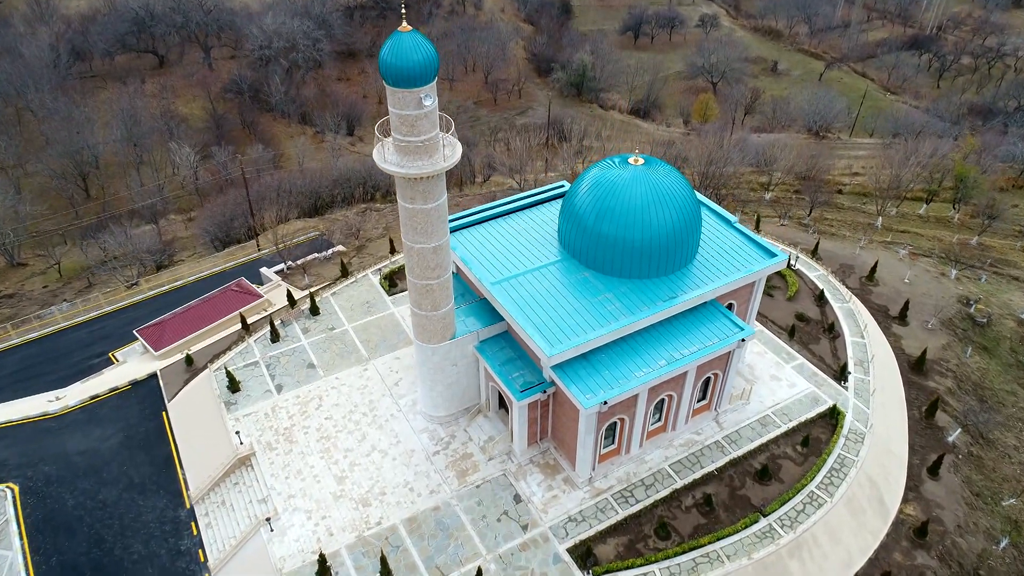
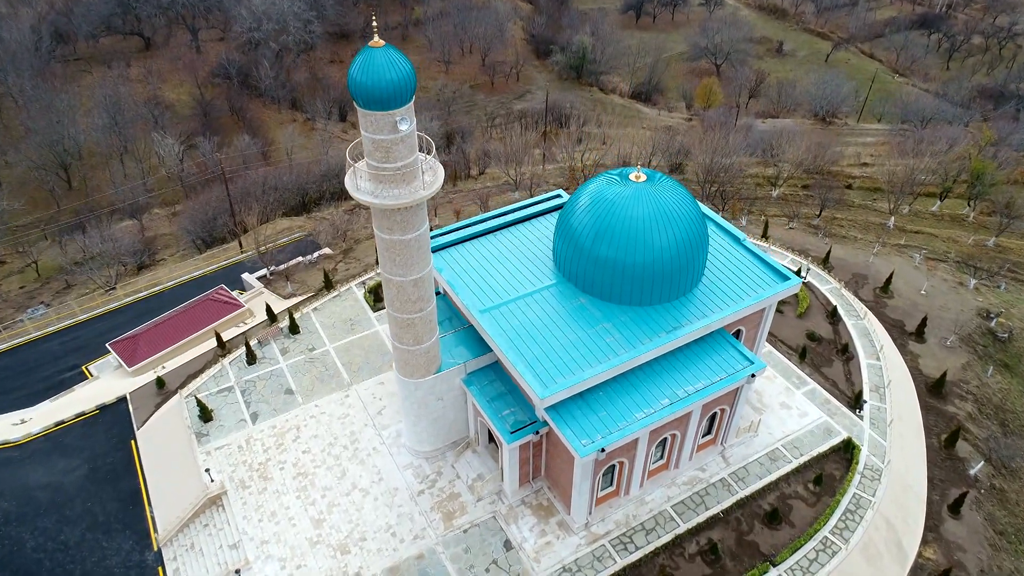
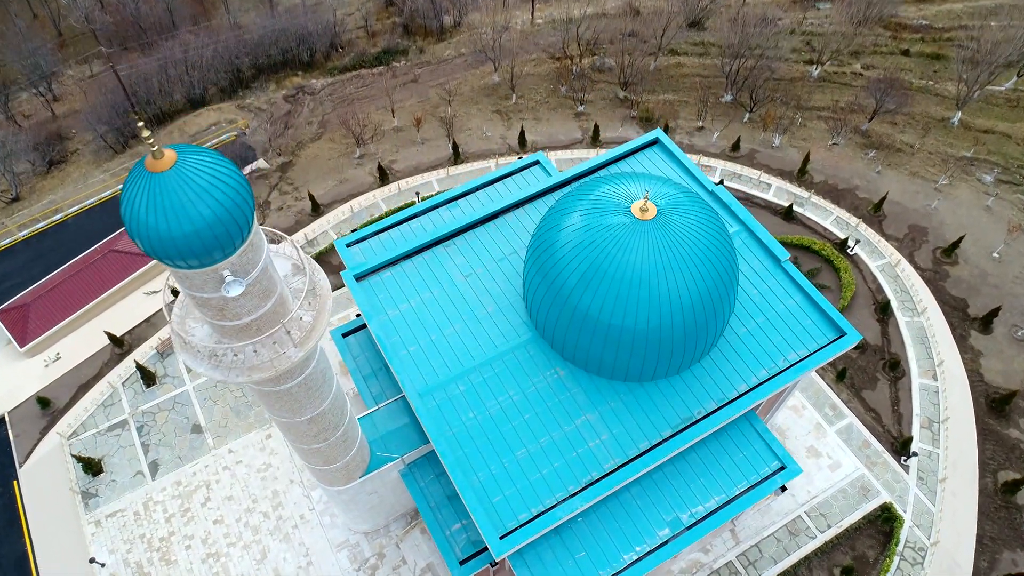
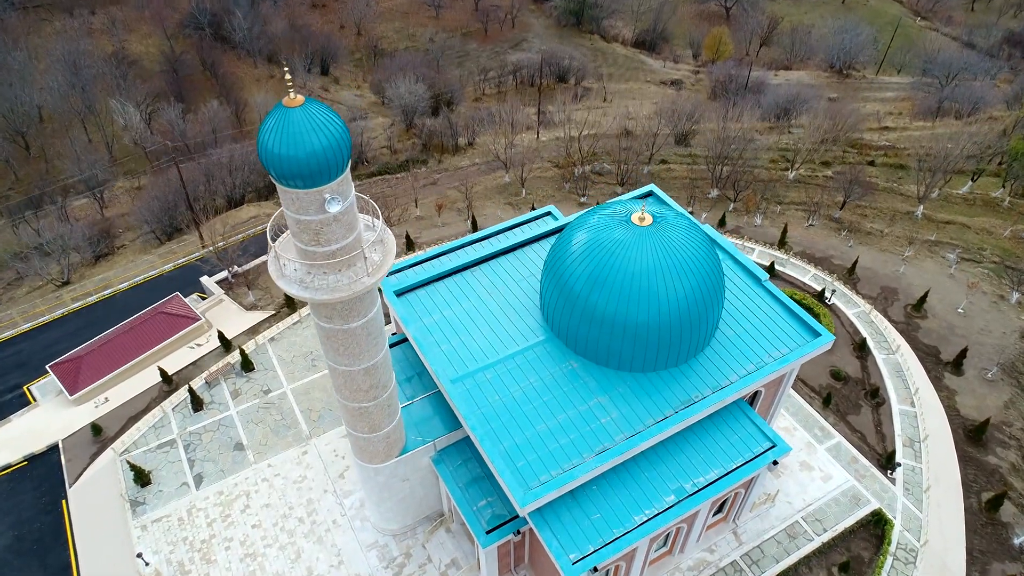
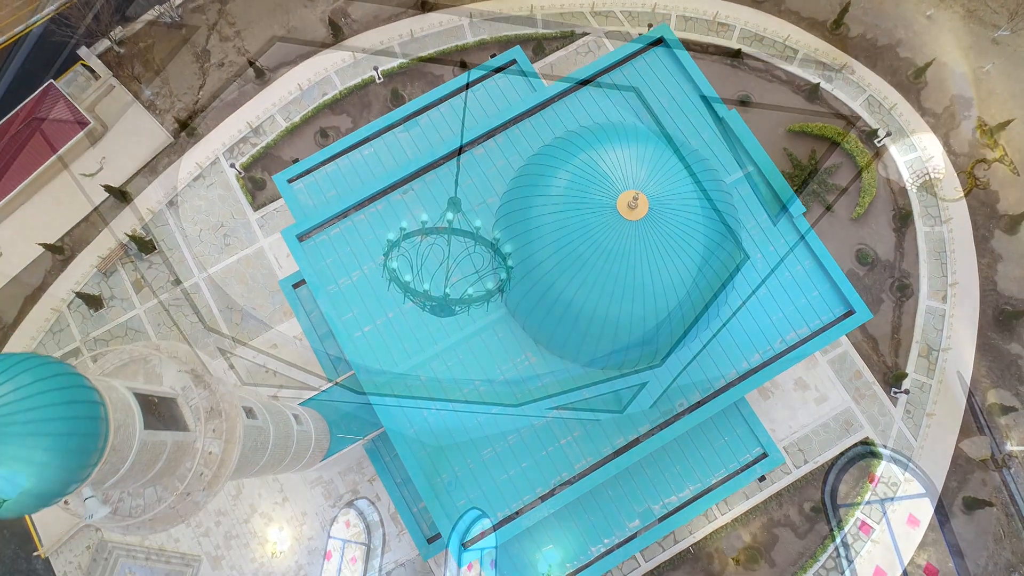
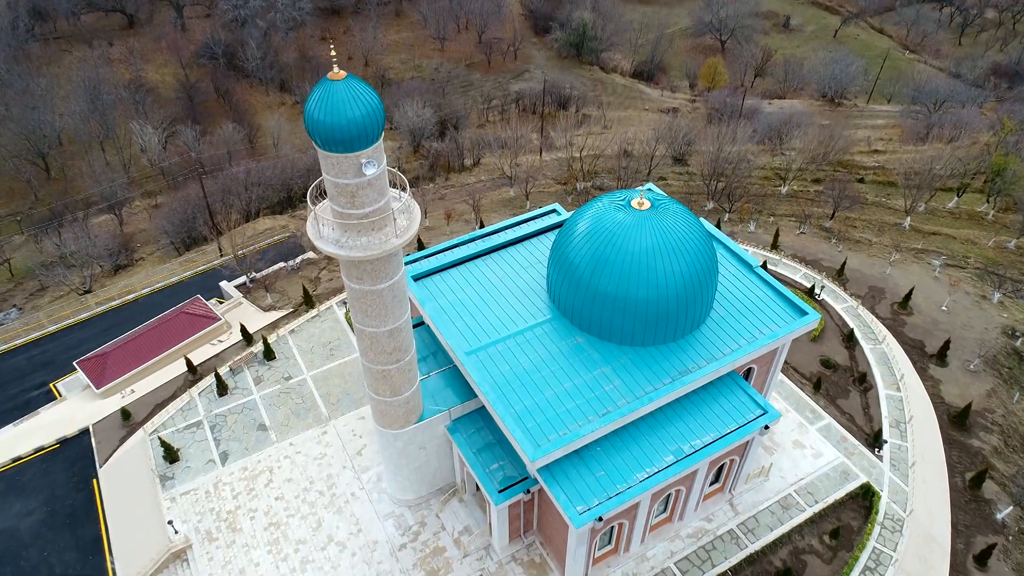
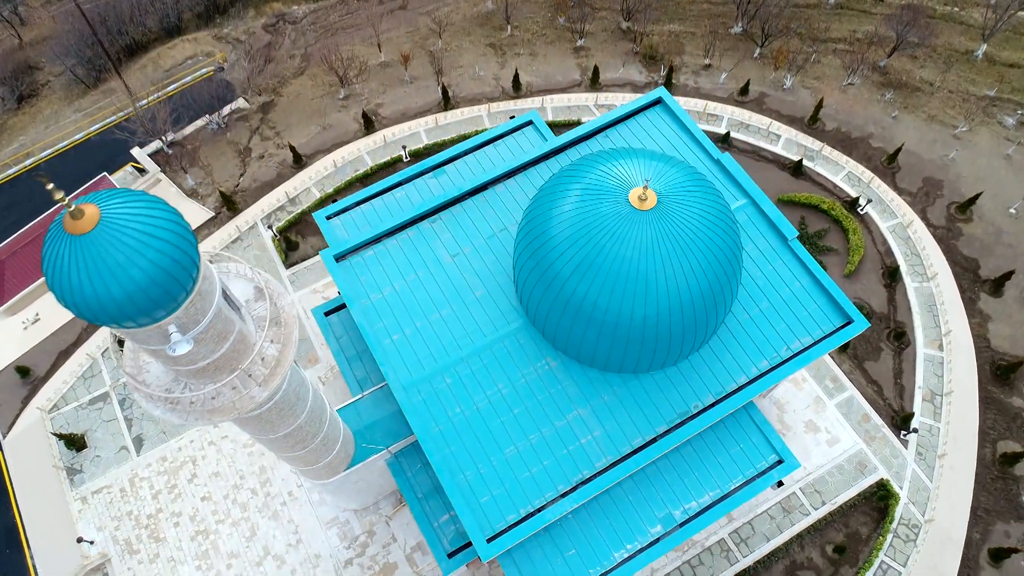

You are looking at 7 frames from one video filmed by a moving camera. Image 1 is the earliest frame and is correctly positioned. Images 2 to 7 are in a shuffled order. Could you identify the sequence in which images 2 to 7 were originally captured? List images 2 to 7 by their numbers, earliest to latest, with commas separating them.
2, 6, 4, 3, 7, 5
